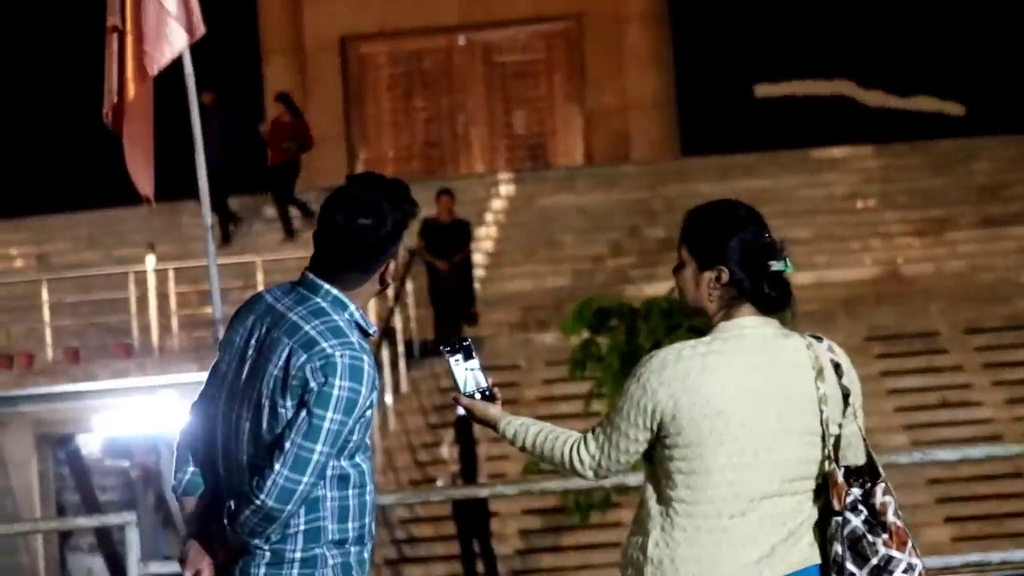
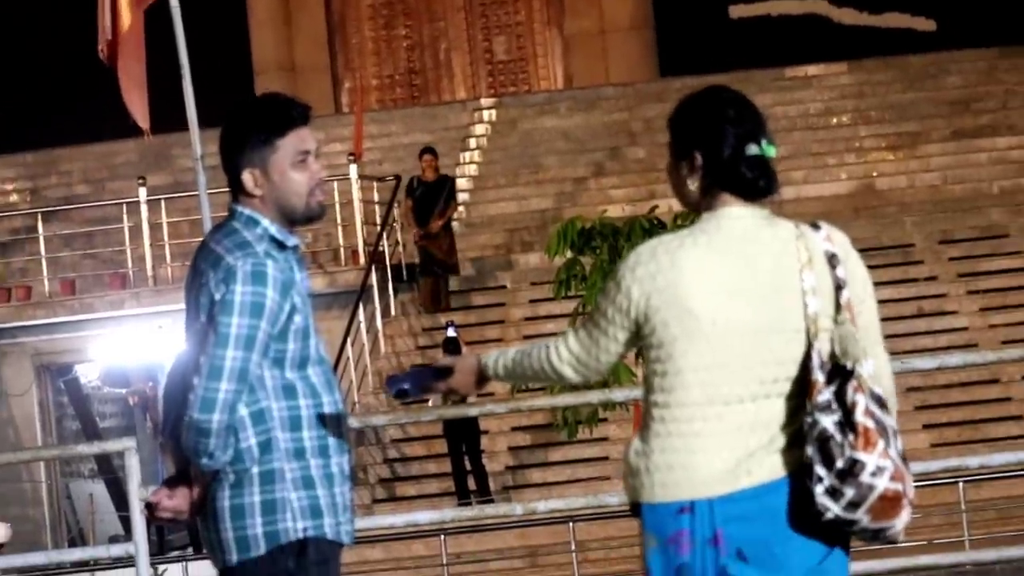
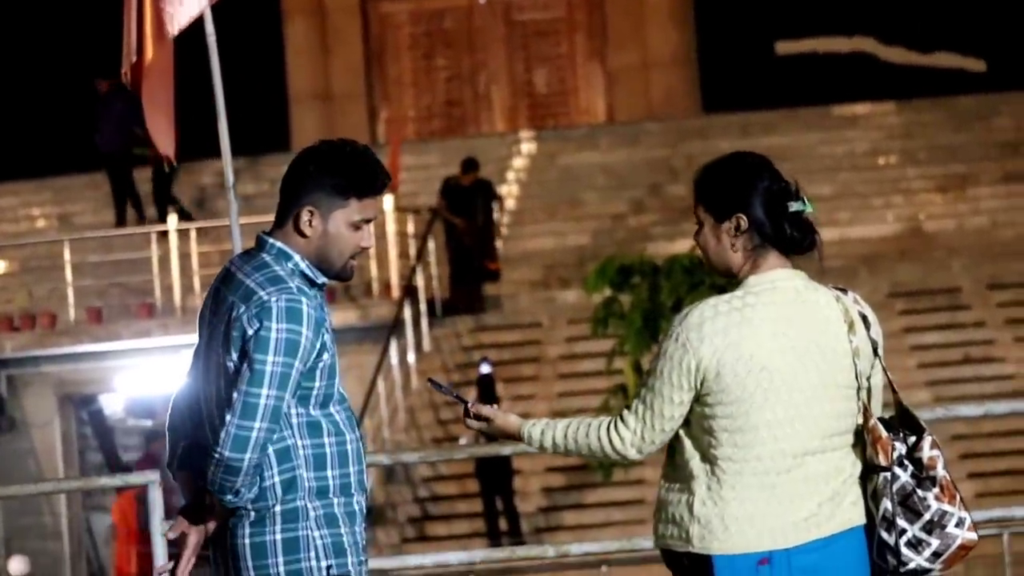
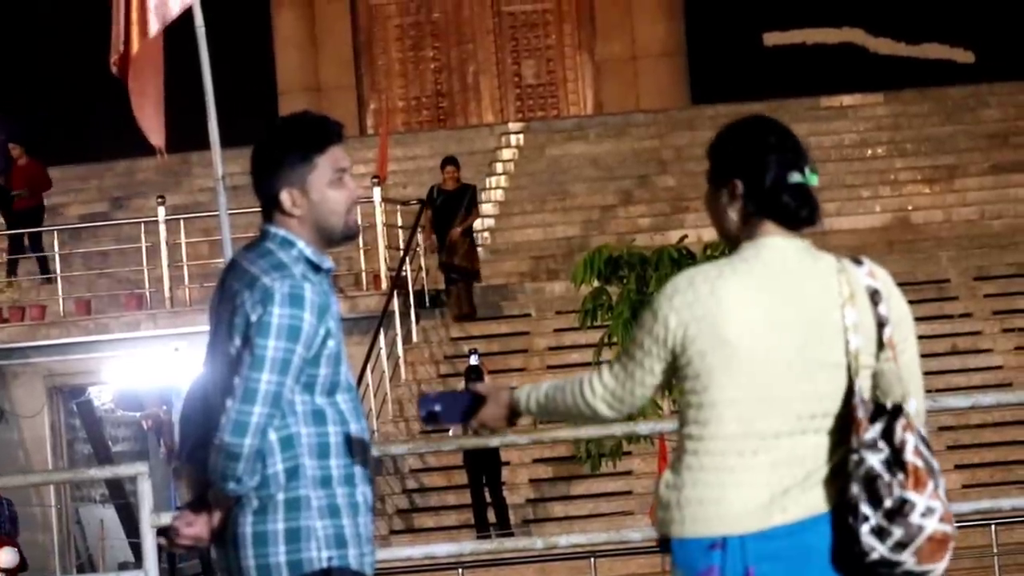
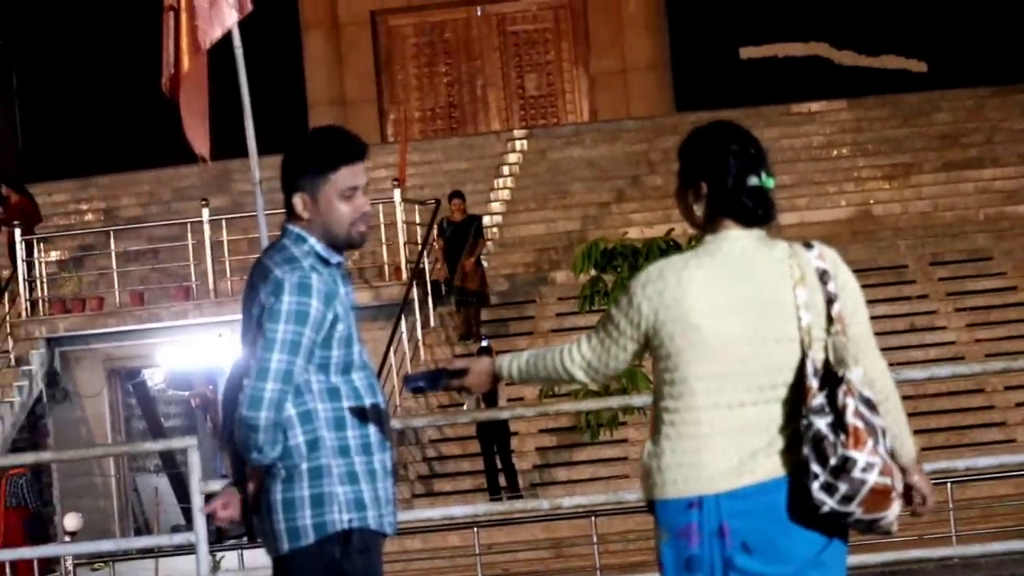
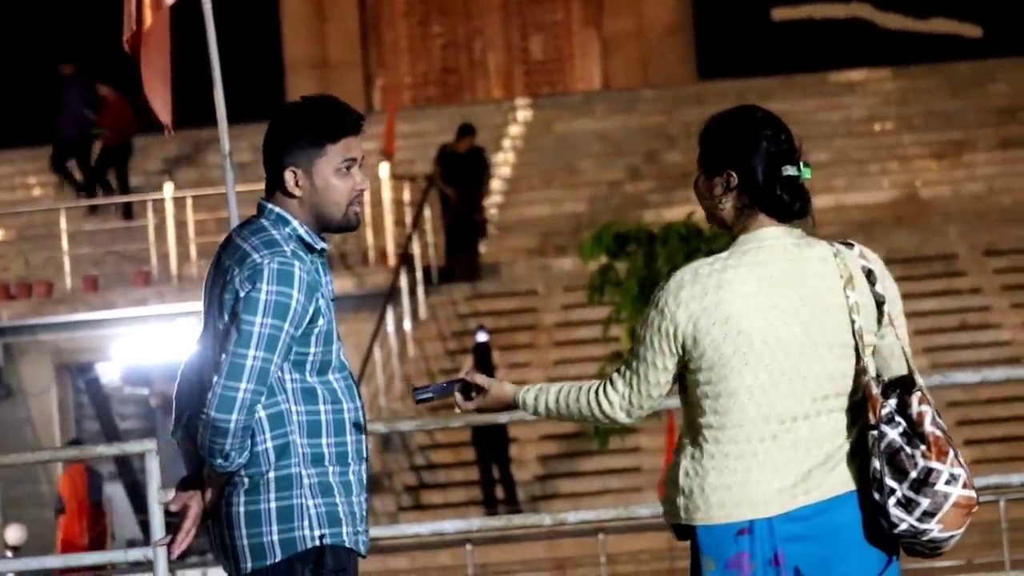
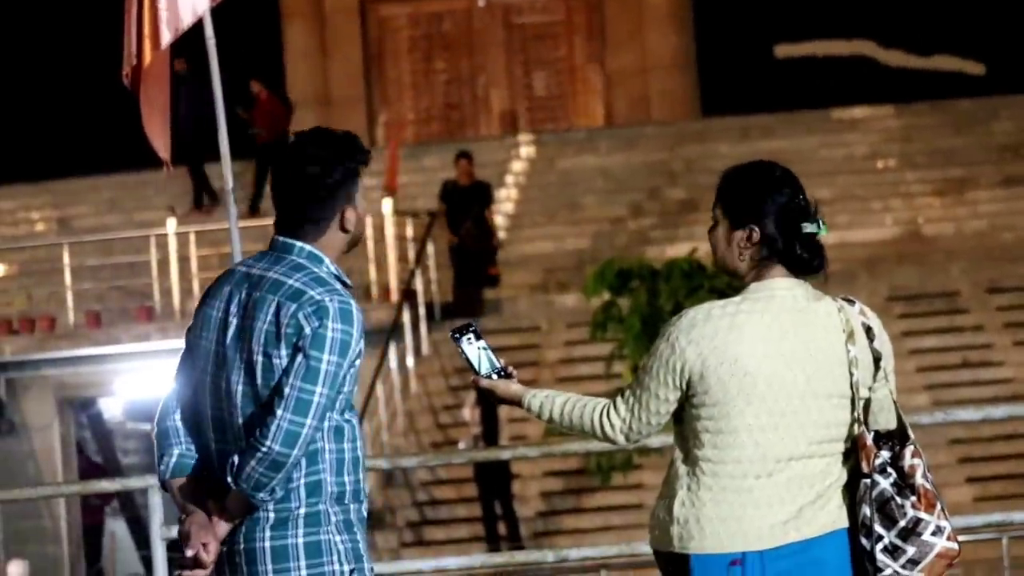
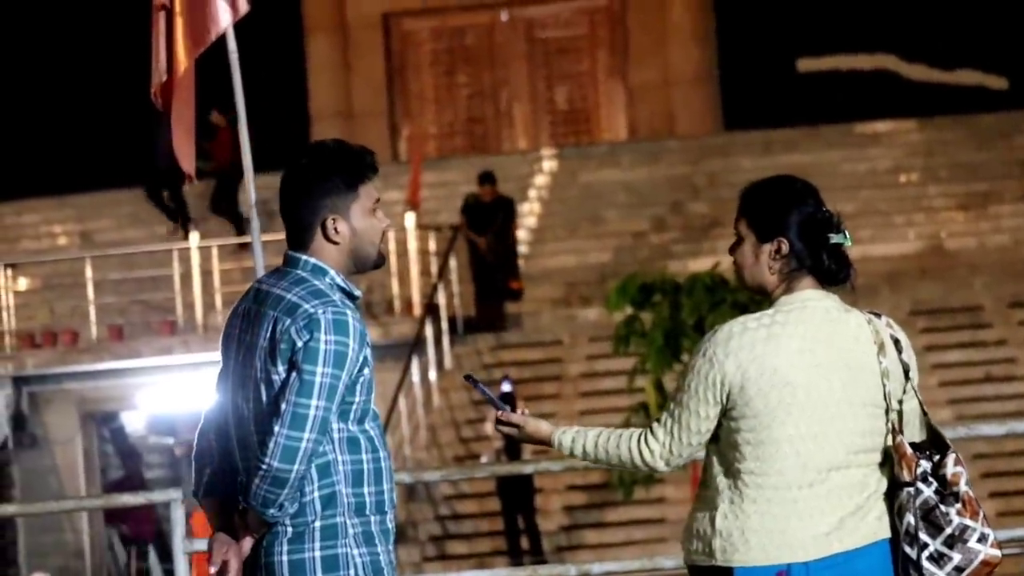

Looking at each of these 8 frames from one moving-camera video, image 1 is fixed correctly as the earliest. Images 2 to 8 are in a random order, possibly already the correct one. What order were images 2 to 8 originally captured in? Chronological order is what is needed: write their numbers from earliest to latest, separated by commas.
7, 8, 3, 6, 4, 2, 5
